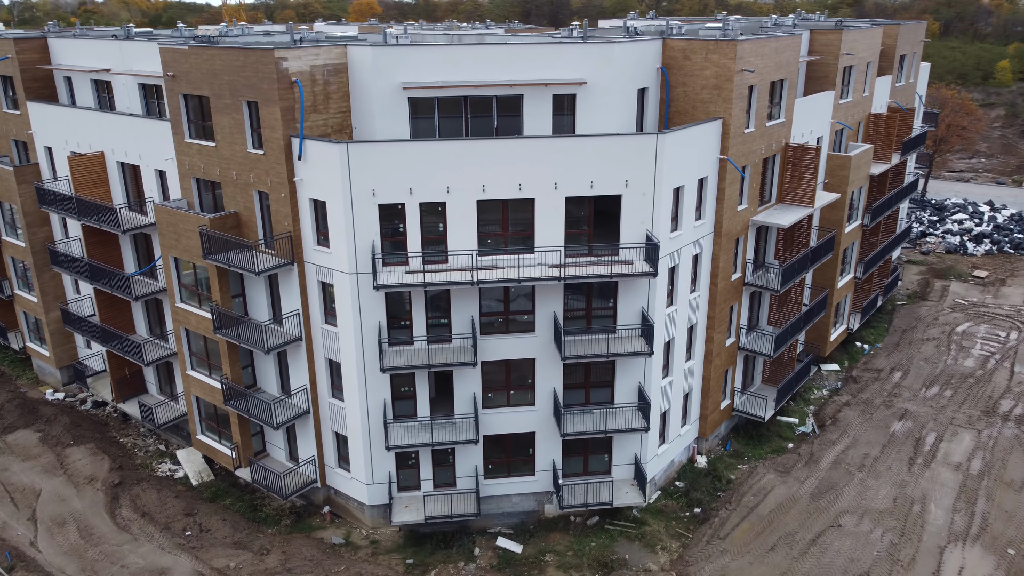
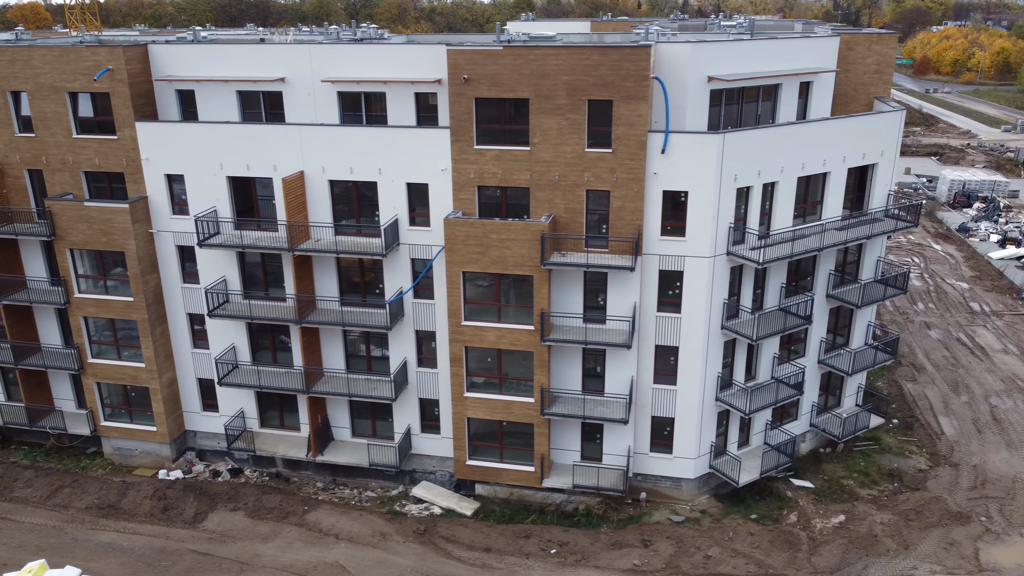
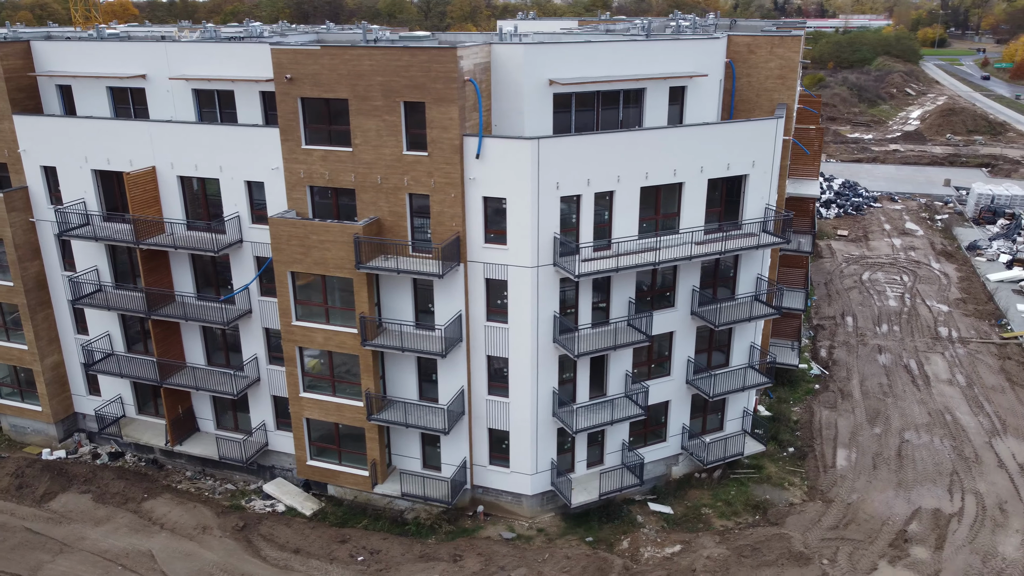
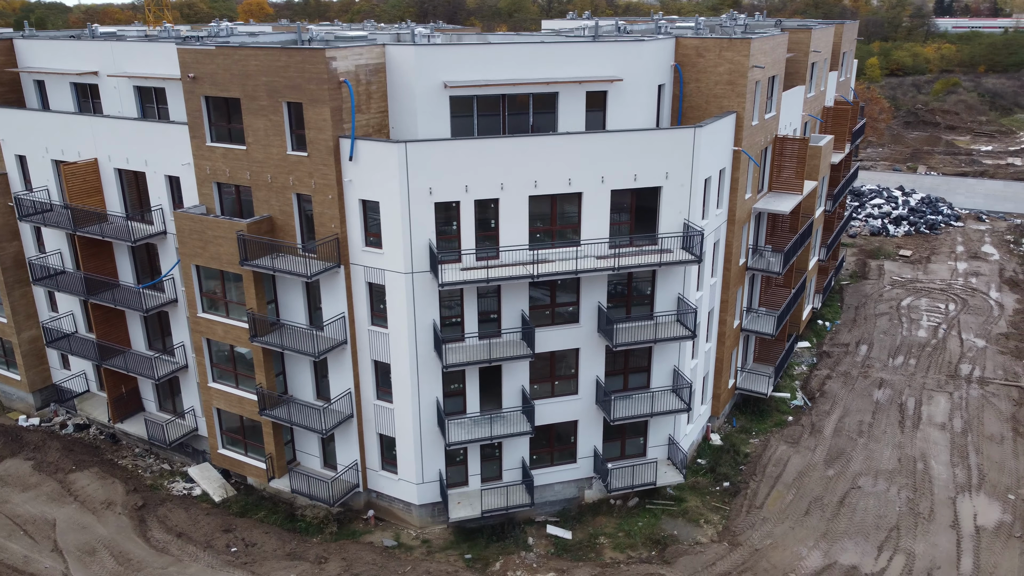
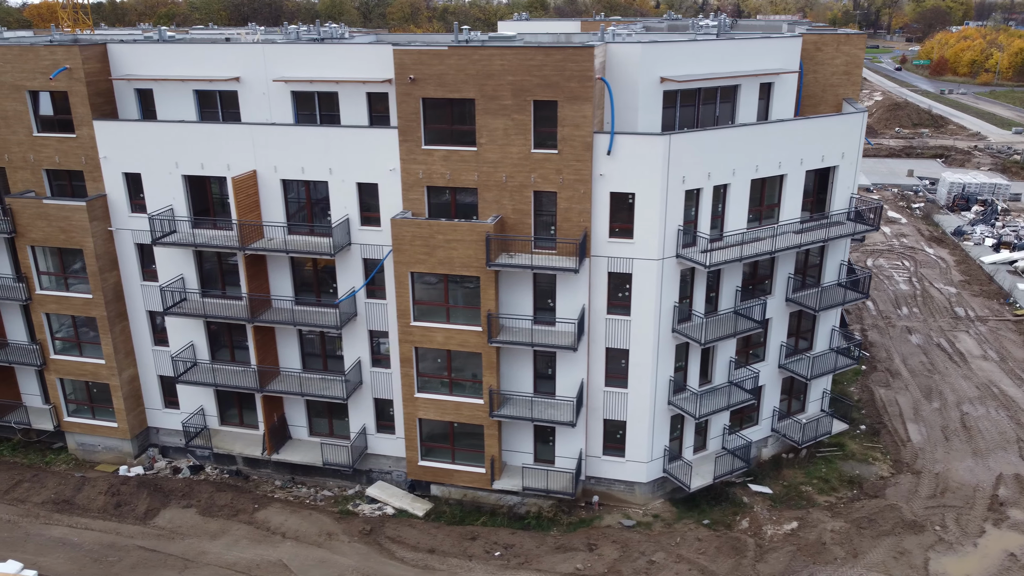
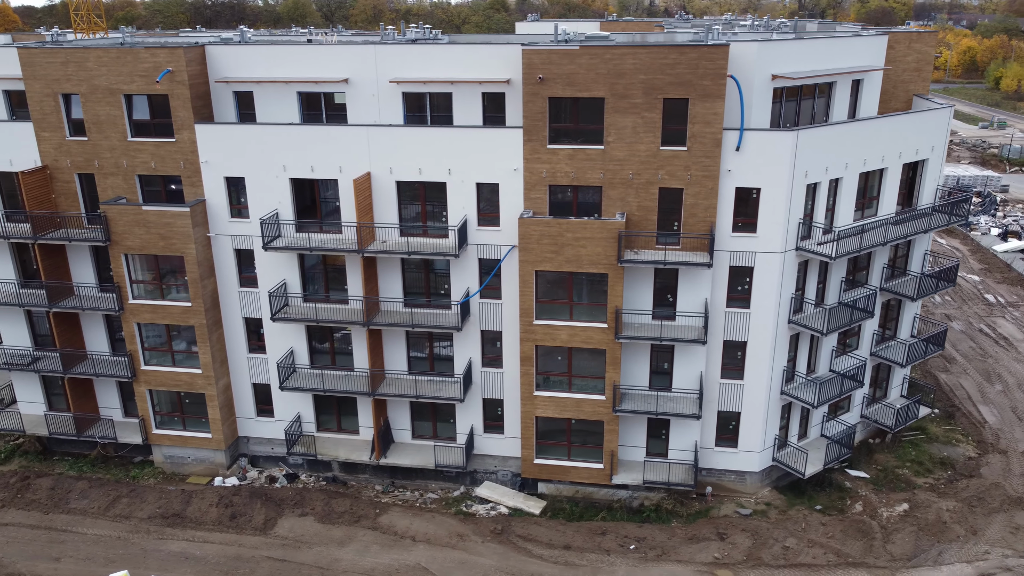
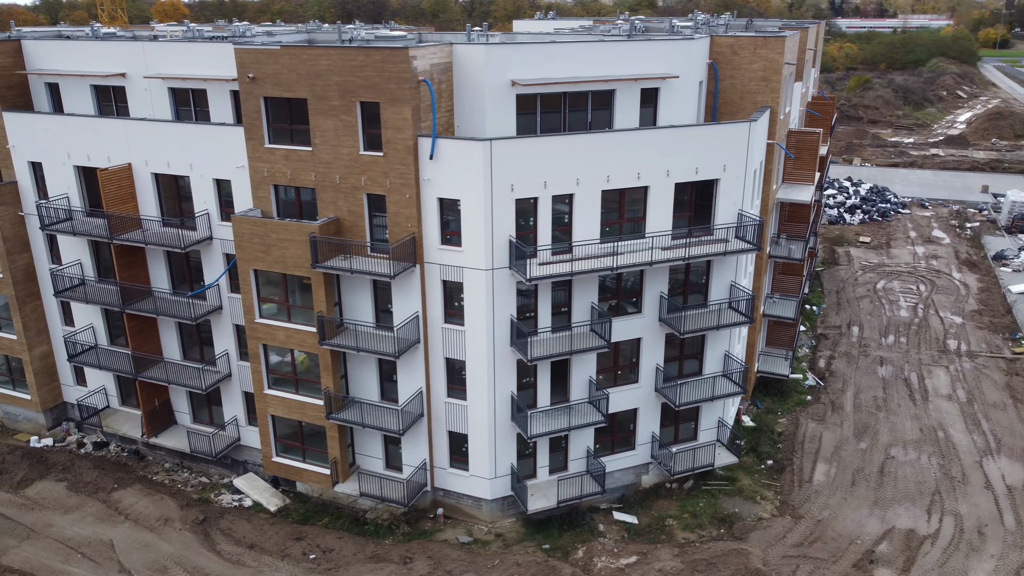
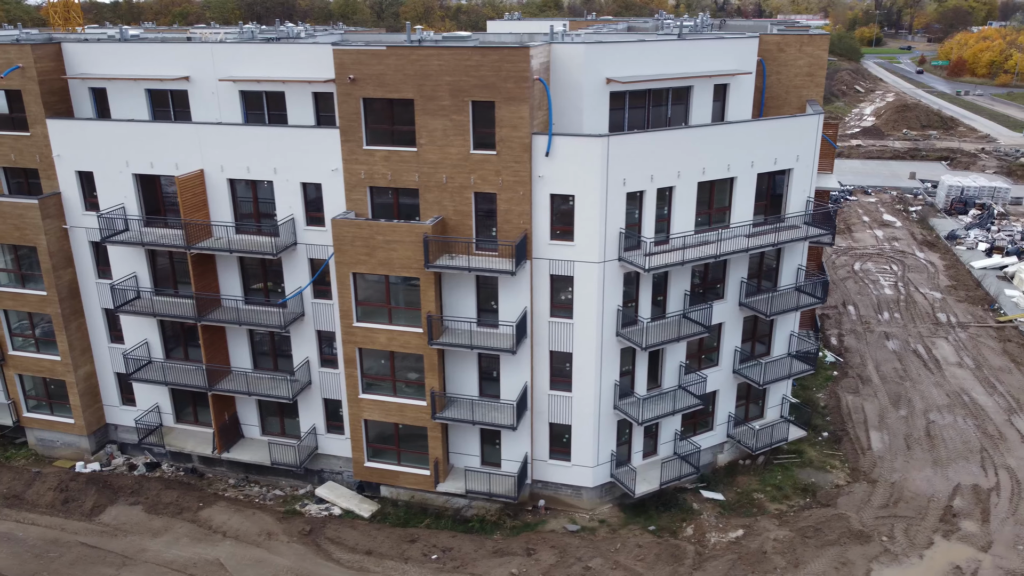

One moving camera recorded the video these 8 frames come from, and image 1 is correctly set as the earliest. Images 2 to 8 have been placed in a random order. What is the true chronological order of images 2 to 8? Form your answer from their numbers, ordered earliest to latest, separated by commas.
4, 7, 3, 8, 5, 2, 6
